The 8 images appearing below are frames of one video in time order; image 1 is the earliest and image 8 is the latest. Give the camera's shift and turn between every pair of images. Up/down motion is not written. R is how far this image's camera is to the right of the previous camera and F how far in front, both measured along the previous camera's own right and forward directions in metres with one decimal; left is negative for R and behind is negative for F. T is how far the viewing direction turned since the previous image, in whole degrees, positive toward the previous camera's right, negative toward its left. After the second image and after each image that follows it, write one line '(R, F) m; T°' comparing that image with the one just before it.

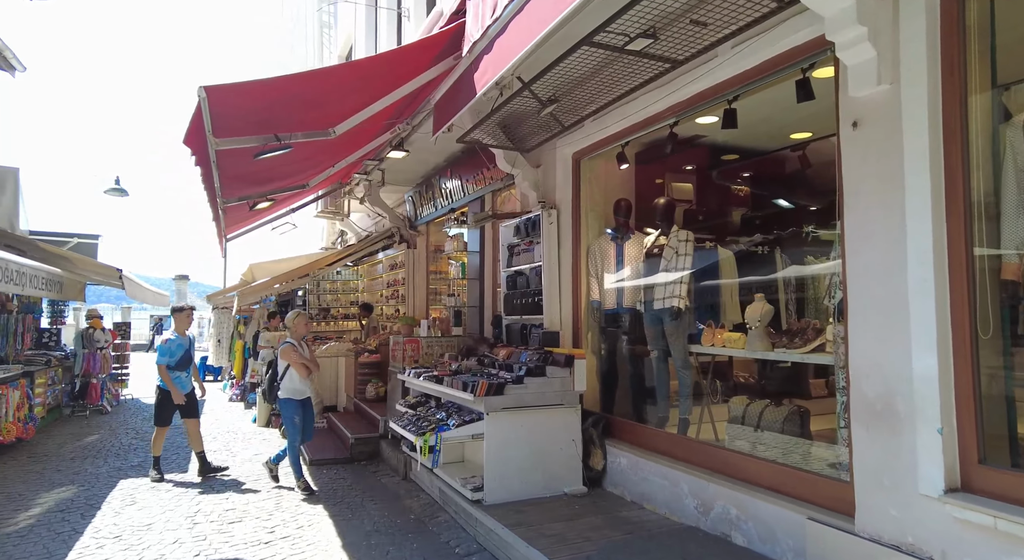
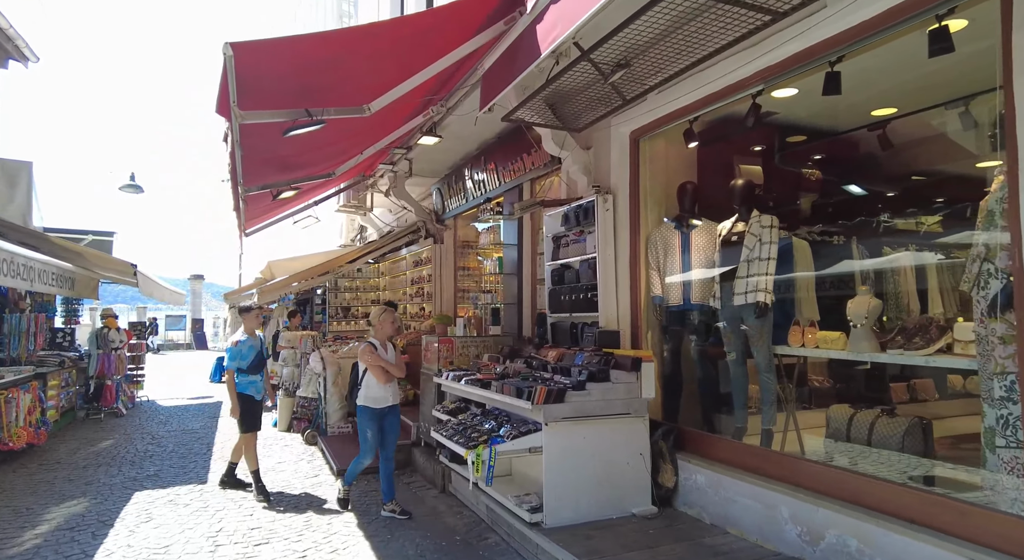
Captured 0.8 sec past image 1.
(-0.3, +0.6) m; -1°
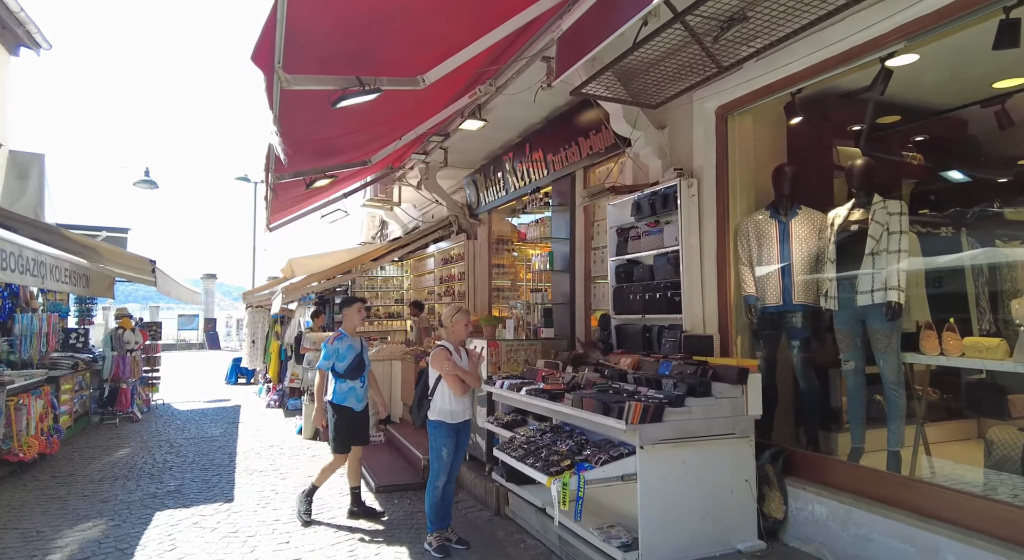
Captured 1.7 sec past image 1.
(-0.4, +0.6) m; -1°
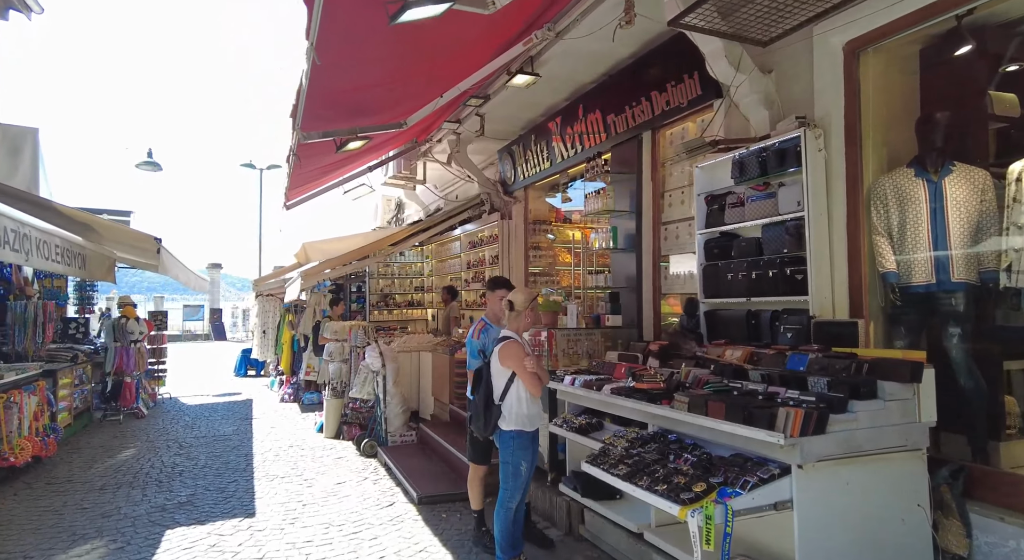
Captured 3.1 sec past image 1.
(-0.5, +0.8) m; 0°
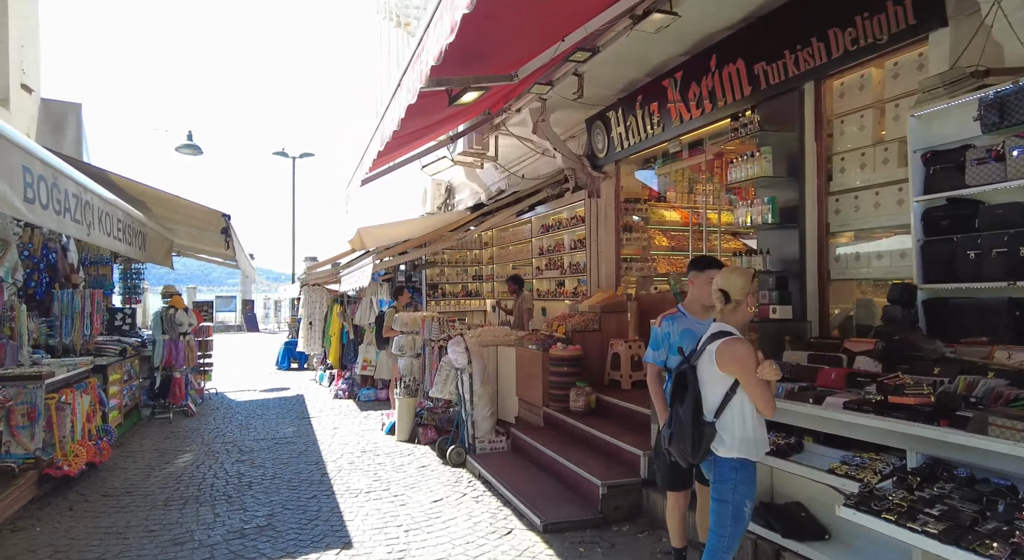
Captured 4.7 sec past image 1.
(-0.8, +0.9) m; -2°
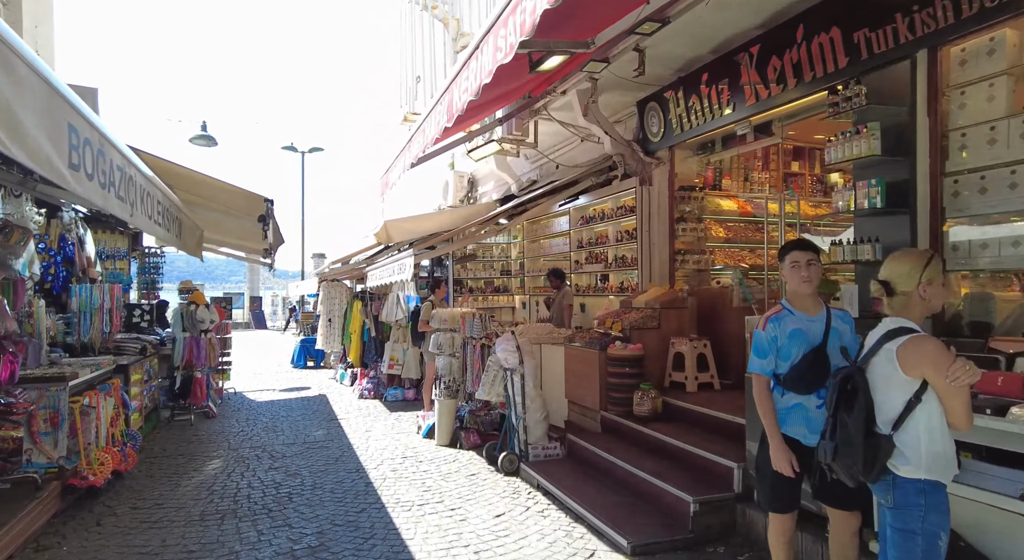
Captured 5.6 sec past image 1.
(-0.5, +0.5) m; 0°
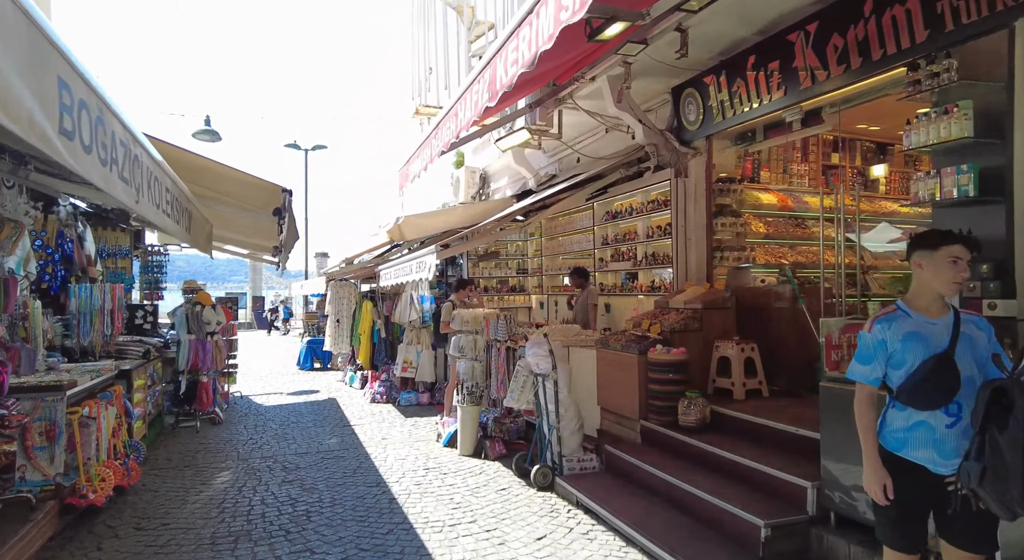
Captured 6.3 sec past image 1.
(-0.3, +0.4) m; 0°
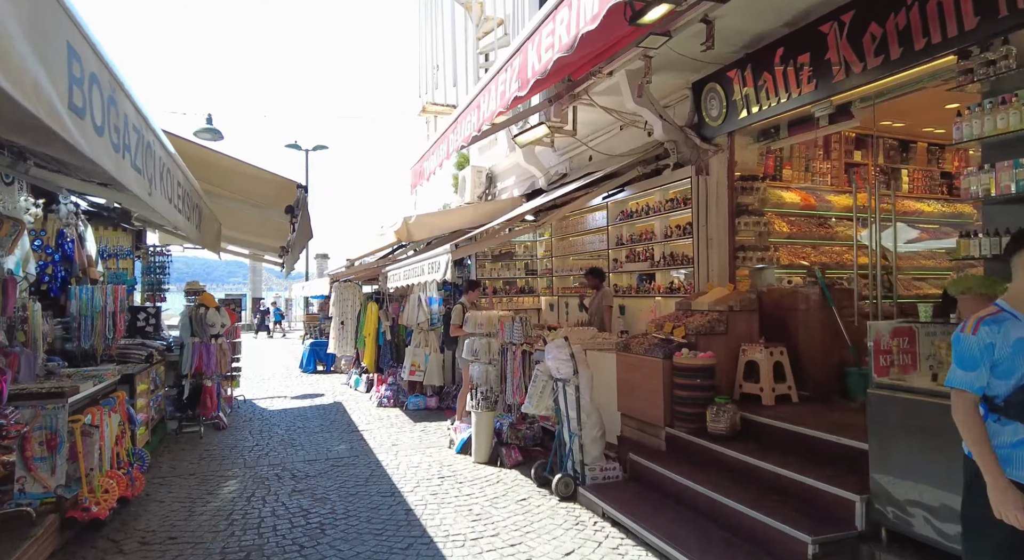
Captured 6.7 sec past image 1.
(-0.2, +0.2) m; 0°
